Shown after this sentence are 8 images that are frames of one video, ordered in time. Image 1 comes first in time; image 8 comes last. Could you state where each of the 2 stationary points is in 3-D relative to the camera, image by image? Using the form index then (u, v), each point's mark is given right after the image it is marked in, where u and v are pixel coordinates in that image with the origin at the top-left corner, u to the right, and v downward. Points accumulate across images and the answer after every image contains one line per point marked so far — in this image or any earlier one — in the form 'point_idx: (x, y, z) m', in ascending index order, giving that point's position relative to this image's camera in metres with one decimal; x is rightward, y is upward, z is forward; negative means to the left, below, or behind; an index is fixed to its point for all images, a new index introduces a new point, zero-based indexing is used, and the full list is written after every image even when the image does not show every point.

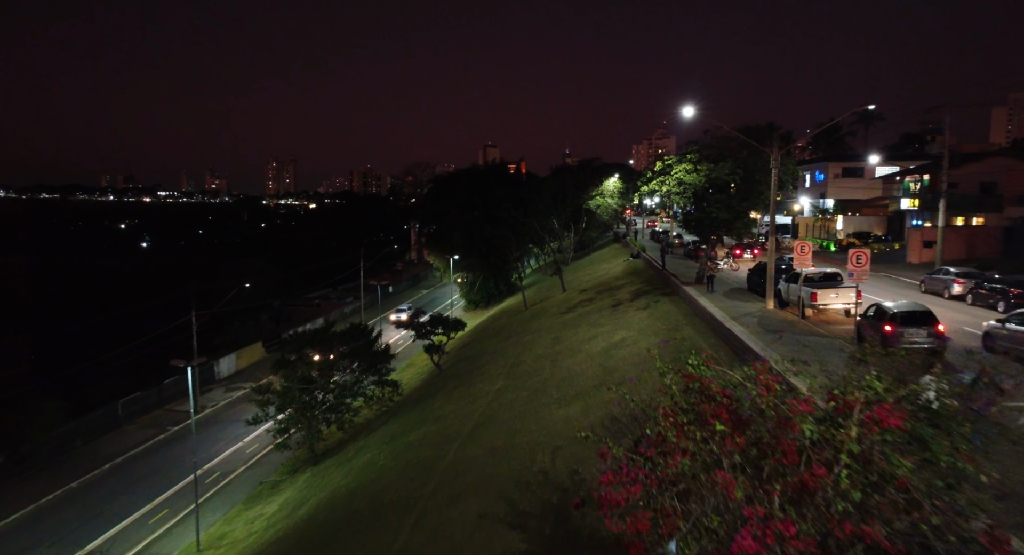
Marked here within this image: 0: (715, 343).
0: (+6.5, -2.3, +17.6) m
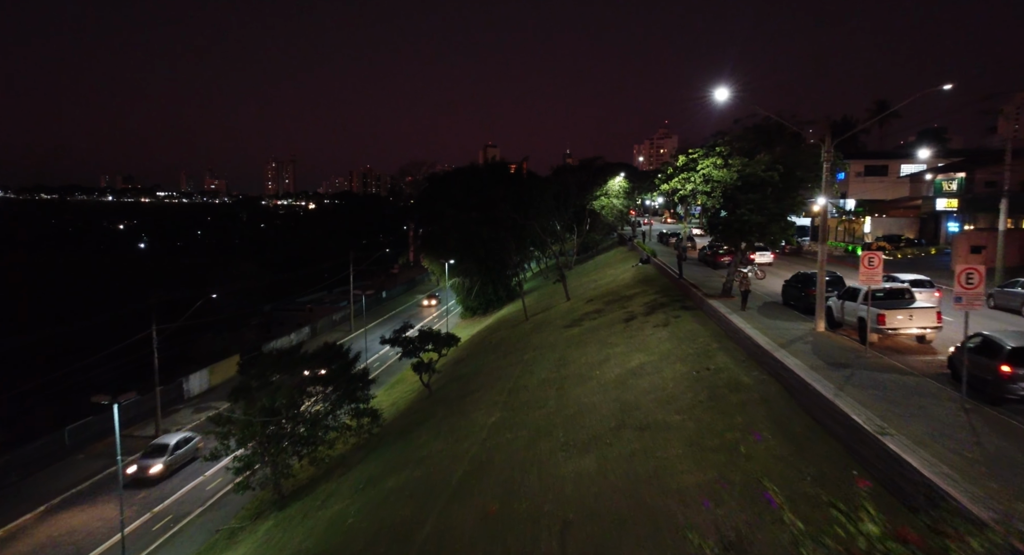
0: (+6.5, -2.8, +14.1) m
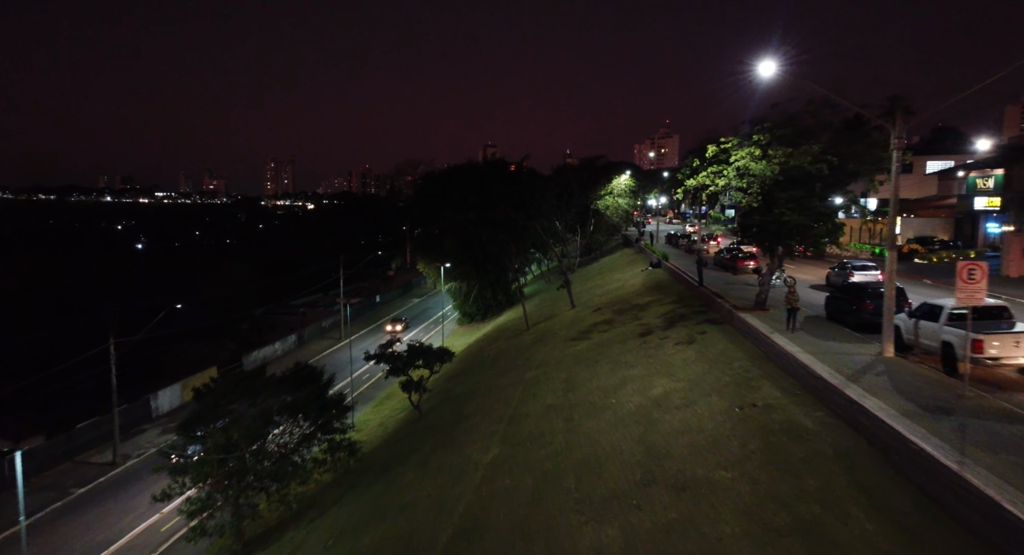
0: (+6.5, -3.1, +11.0) m
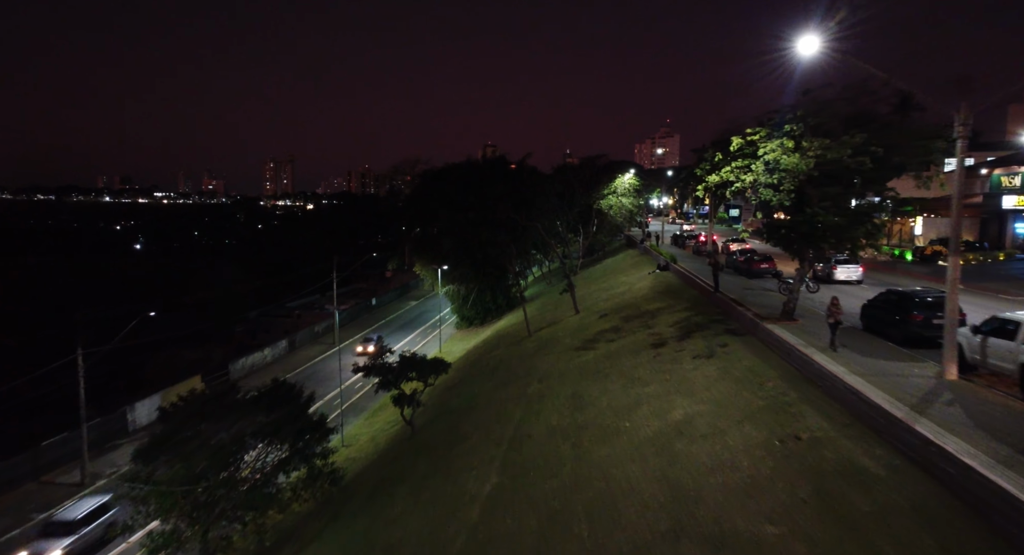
0: (+6.5, -3.3, +9.1) m
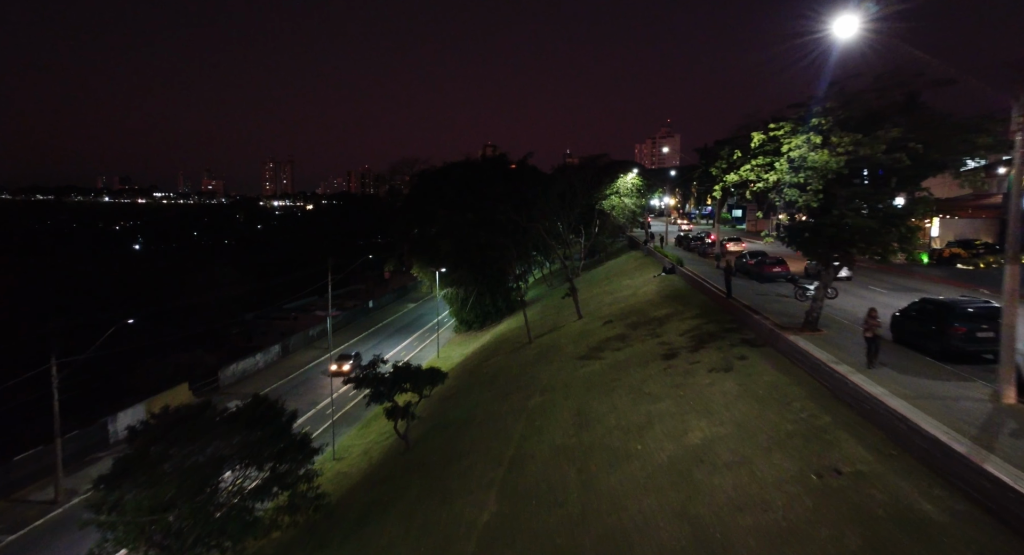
0: (+6.5, -3.5, +7.7) m
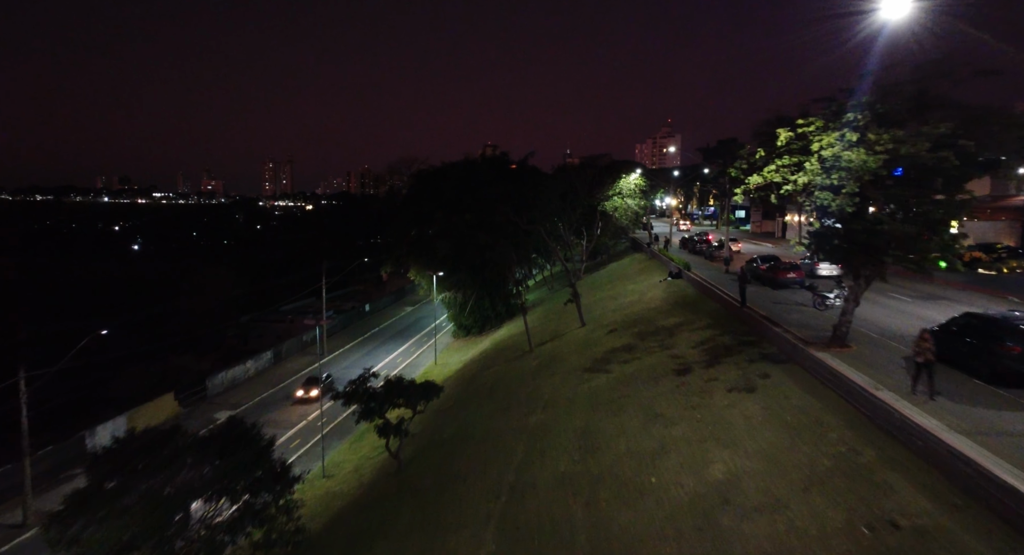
0: (+6.5, -3.8, +6.3) m
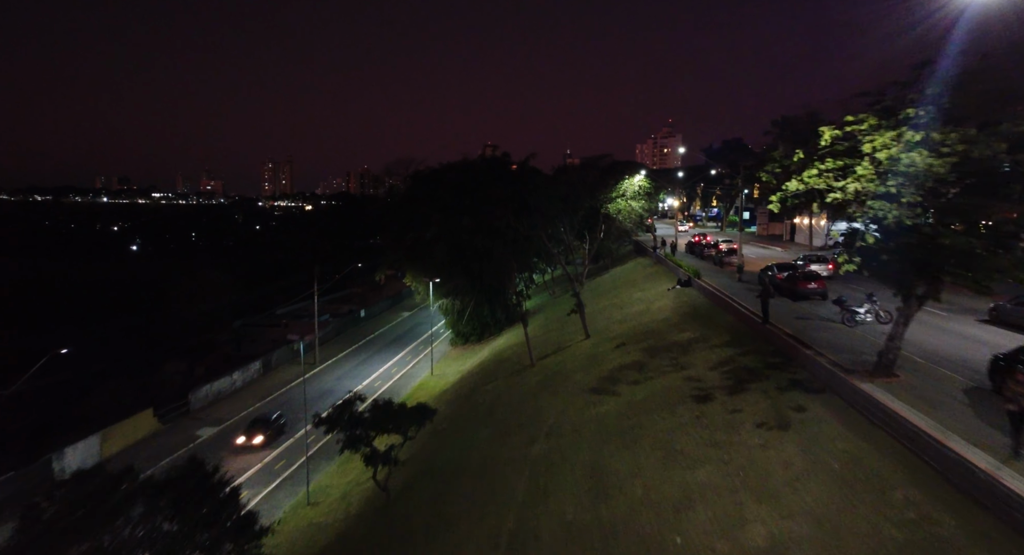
0: (+6.5, -4.3, +4.4) m
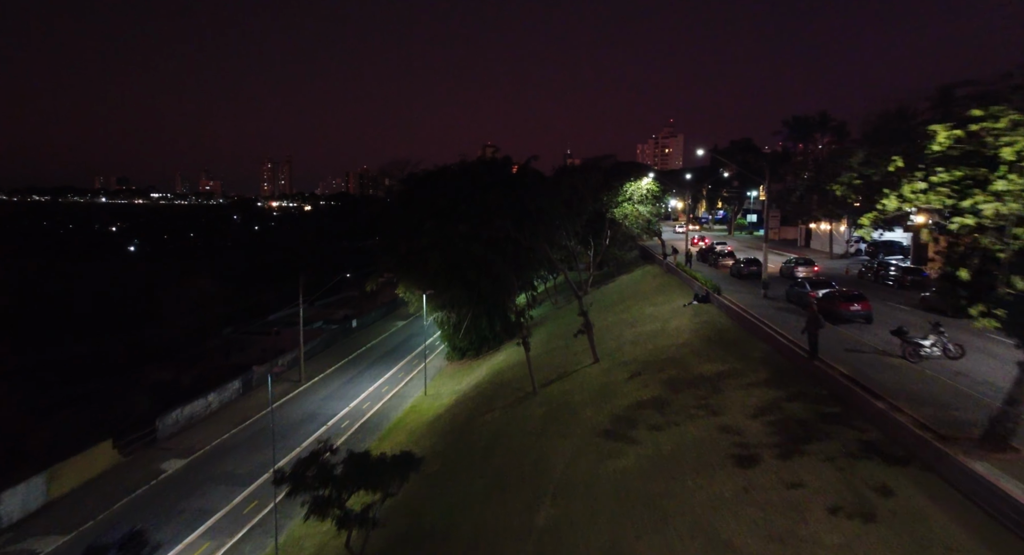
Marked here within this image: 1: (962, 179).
0: (+6.5, -5.1, +1.4) m
1: (+7.0, +1.5, +8.6) m
